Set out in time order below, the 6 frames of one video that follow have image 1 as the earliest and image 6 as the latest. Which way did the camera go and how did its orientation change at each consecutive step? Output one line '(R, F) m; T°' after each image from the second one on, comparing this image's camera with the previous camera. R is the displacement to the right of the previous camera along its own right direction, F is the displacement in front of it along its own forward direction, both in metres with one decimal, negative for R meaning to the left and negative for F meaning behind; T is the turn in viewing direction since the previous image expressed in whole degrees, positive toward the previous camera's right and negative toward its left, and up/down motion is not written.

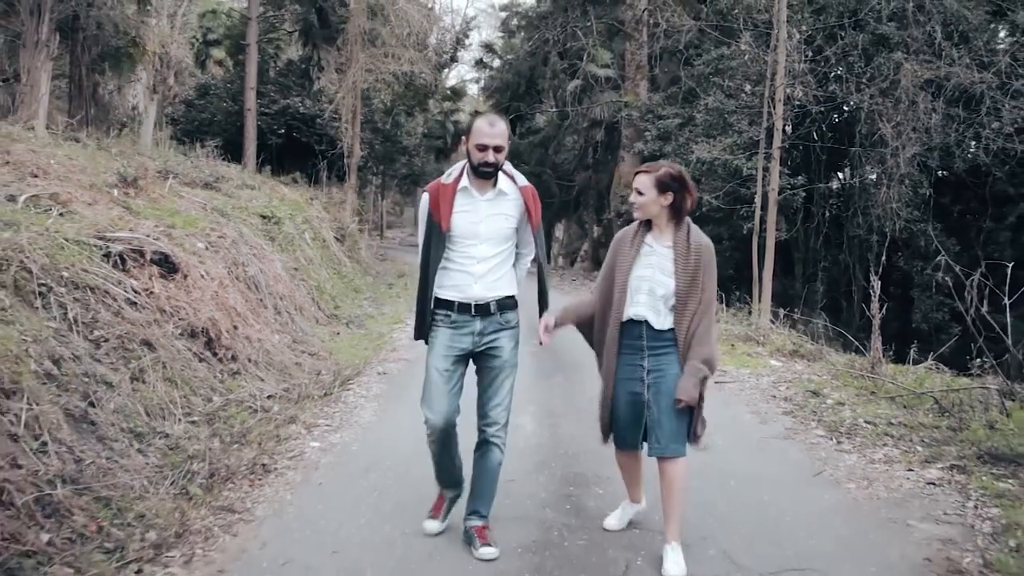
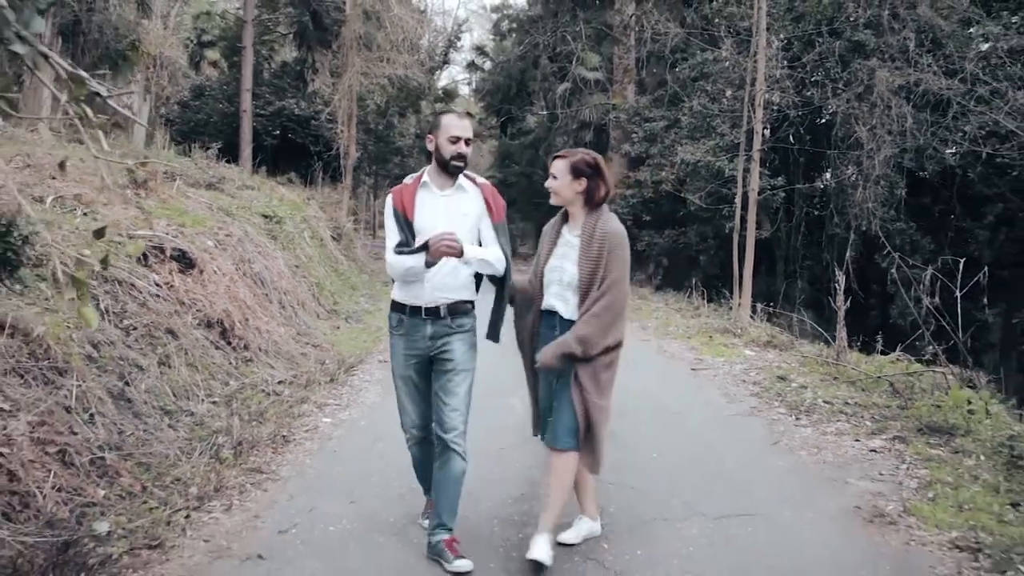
(0.0, -0.7) m; +1°
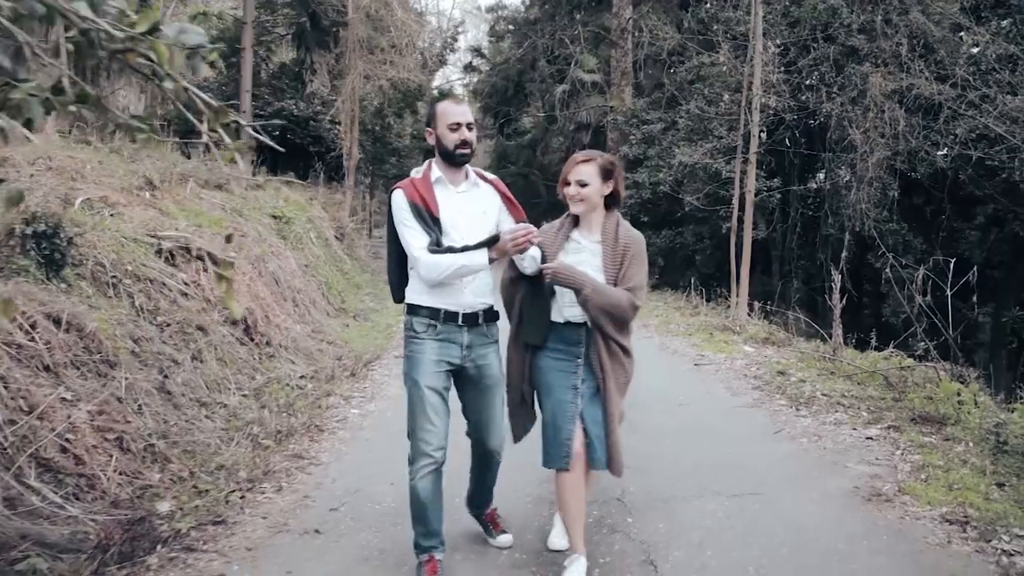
(-0.2, -0.4) m; 0°
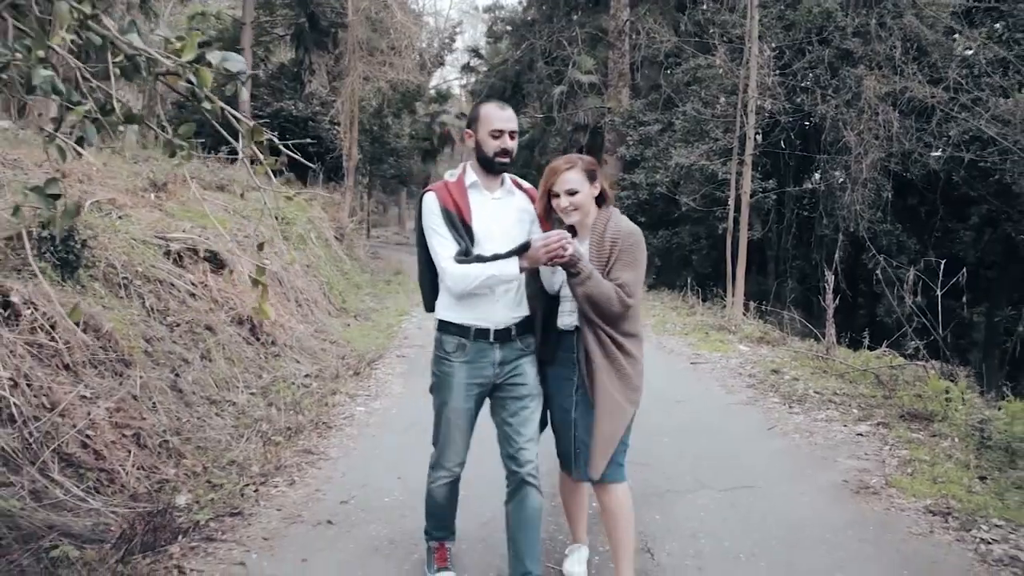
(0.0, -0.2) m; 0°
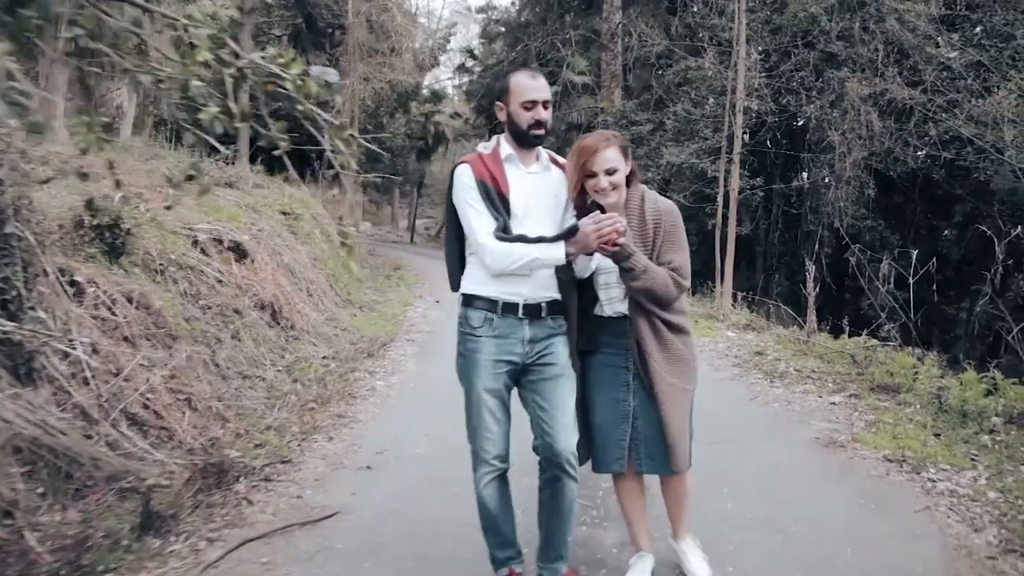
(-0.1, -0.7) m; +1°
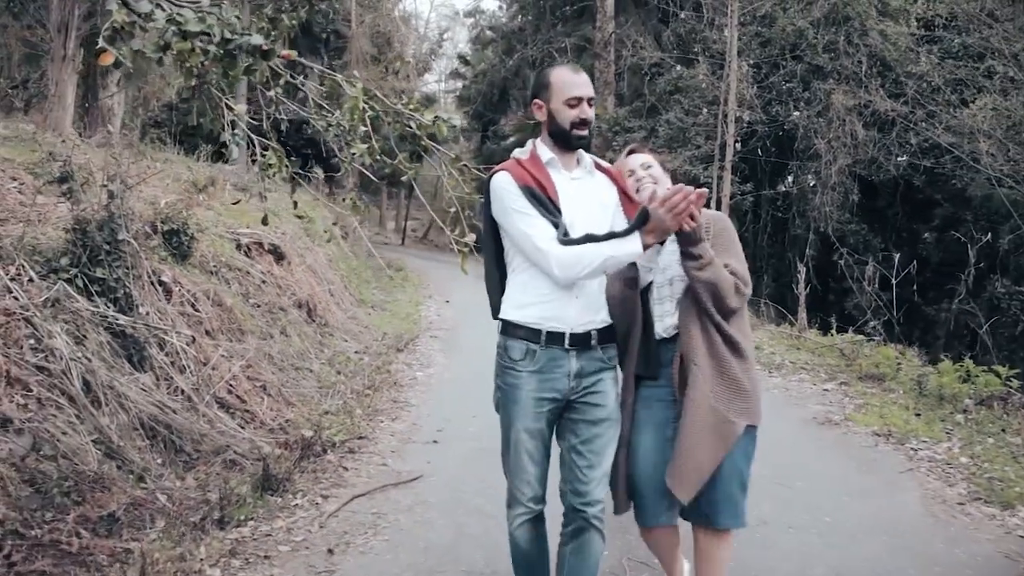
(-0.4, -0.8) m; +1°
